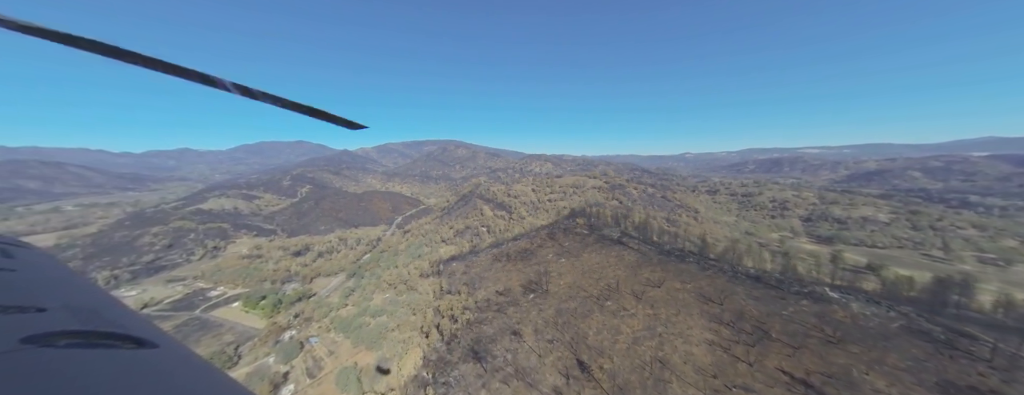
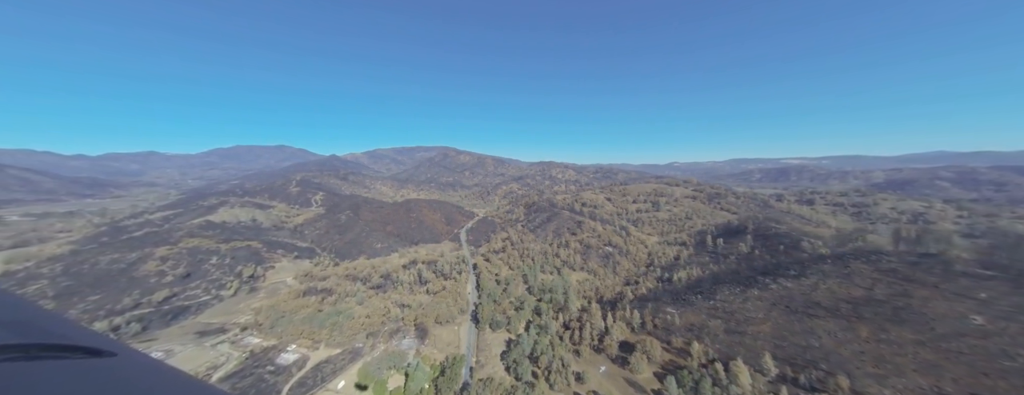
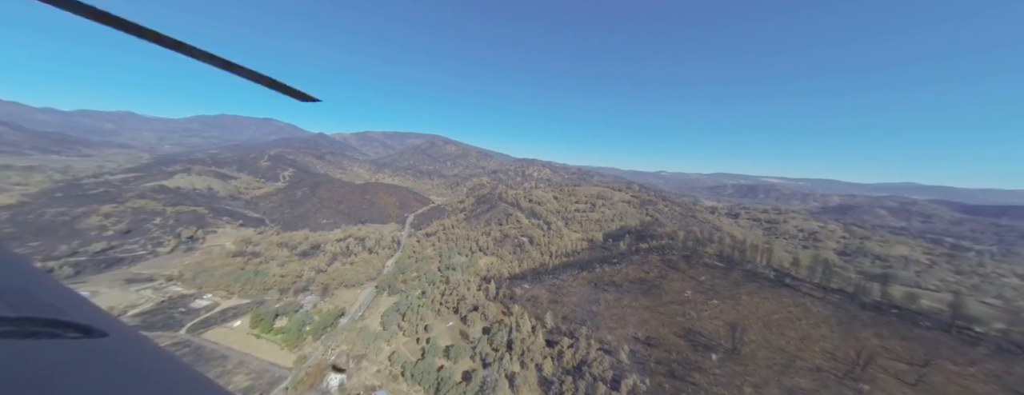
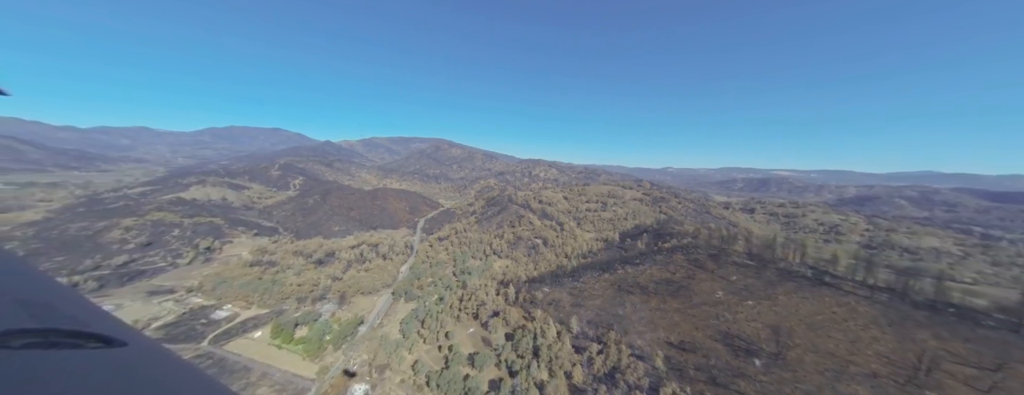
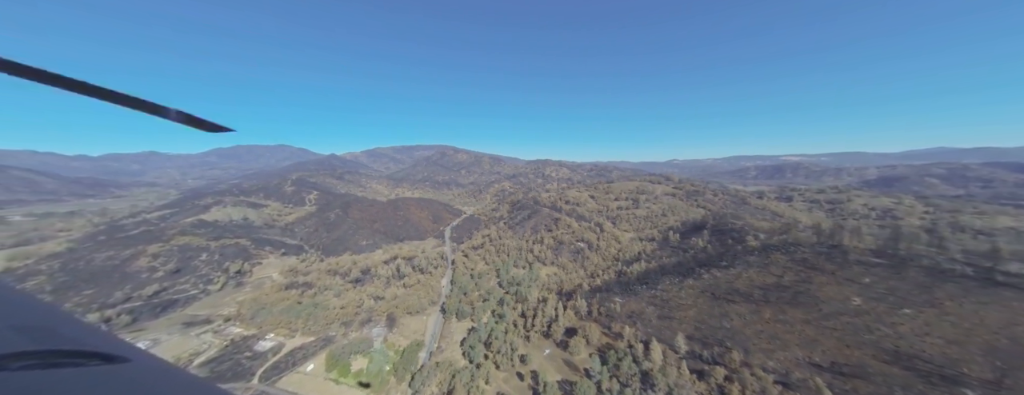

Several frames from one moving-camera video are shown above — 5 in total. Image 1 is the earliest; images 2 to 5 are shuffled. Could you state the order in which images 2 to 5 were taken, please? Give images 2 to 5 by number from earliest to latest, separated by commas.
3, 4, 5, 2
